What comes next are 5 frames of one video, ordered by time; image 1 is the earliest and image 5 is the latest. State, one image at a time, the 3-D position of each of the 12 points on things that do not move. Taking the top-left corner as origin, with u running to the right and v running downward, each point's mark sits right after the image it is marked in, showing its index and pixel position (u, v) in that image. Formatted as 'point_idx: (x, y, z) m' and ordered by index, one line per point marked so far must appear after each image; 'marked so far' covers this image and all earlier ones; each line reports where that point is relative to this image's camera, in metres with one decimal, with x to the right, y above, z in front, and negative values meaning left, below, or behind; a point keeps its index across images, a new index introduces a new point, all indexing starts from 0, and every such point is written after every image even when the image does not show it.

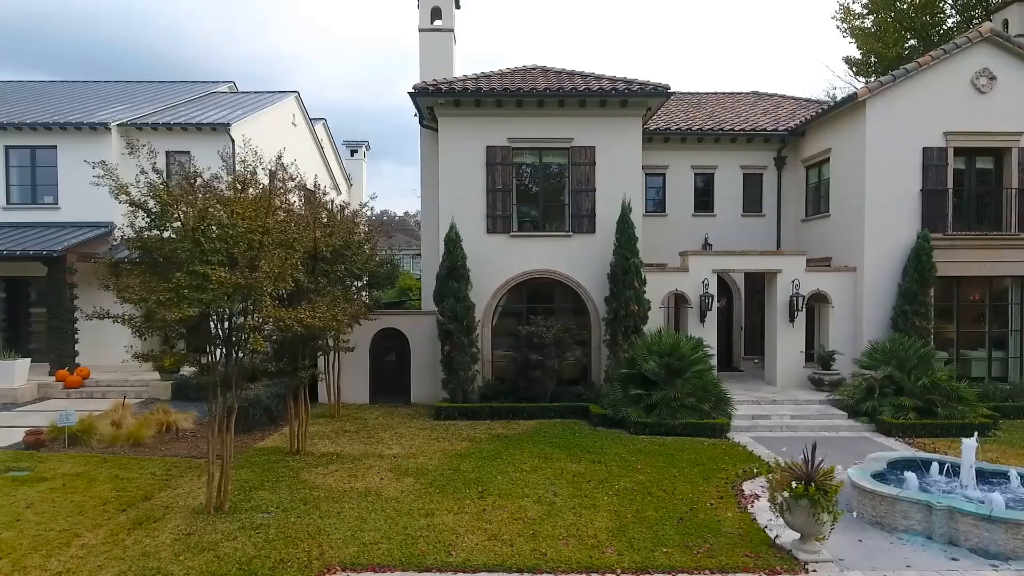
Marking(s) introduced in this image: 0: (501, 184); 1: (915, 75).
0: (-0.2, +2.3, +14.7) m
1: (+9.2, +4.8, +14.9) m
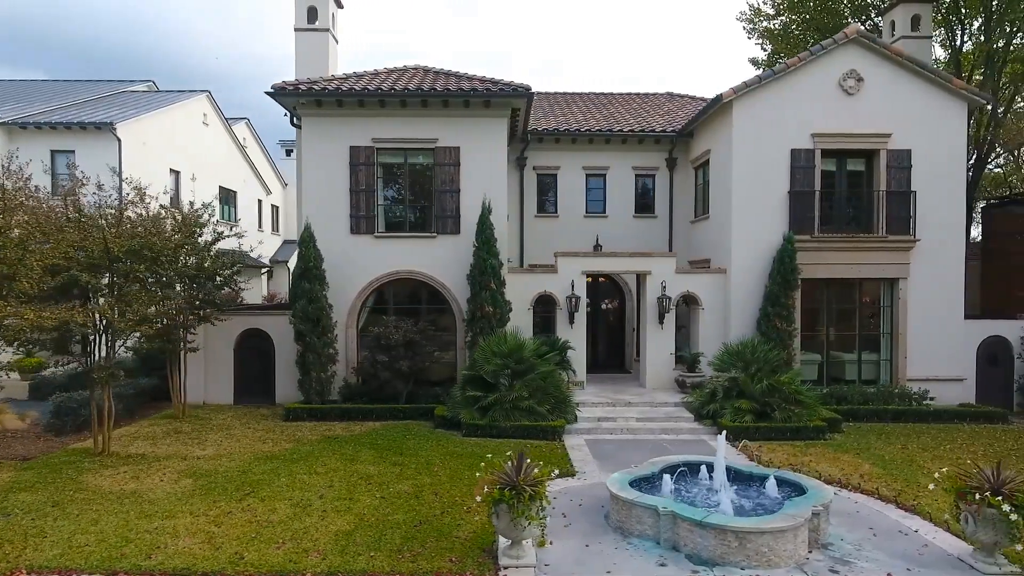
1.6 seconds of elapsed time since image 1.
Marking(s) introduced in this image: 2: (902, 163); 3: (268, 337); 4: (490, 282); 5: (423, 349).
0: (-3.3, +2.3, +14.7) m
1: (+6.1, +4.8, +14.9) m
2: (+8.9, +2.8, +14.9) m
3: (-5.6, -1.1, +15.0) m
4: (-0.5, +0.1, +14.0) m
5: (-1.9, -1.3, +13.7) m
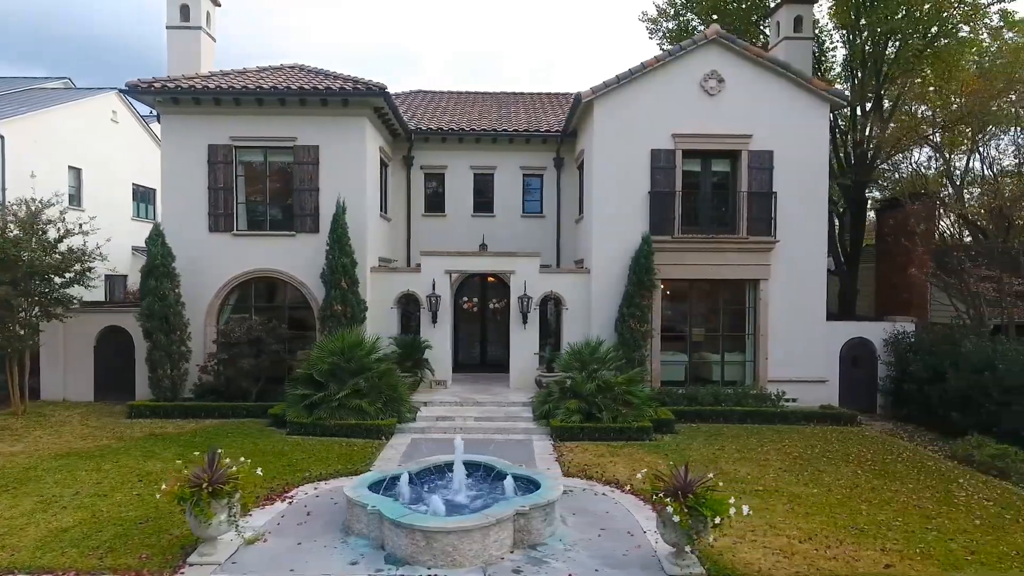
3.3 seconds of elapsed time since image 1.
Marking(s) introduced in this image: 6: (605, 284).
0: (-6.4, +2.4, +14.7) m
1: (+3.0, +4.8, +14.9) m
2: (+5.7, +2.8, +14.9) m
3: (-8.8, -1.1, +15.0) m
4: (-3.6, +0.1, +14.0) m
5: (-5.1, -1.2, +13.7) m
6: (+2.1, +0.1, +15.0) m
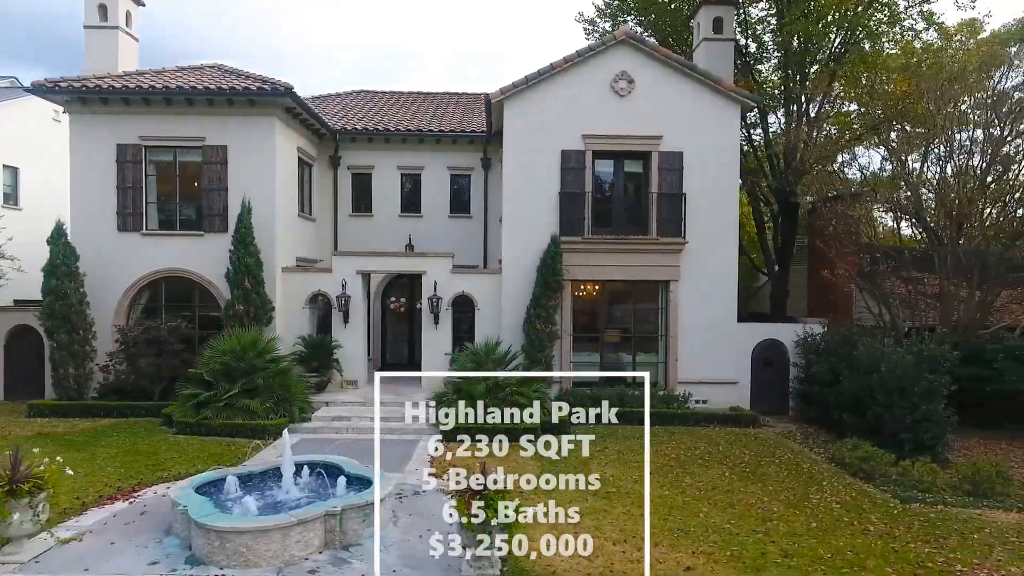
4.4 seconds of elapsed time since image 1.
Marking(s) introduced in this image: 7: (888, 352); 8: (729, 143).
0: (-8.5, +2.4, +14.7) m
1: (+0.9, +4.8, +14.9) m
2: (+3.7, +2.8, +14.9) m
3: (-10.8, -1.0, +15.0) m
4: (-5.7, +0.1, +14.0) m
5: (-7.1, -1.2, +13.7) m
6: (+0.1, +0.1, +15.0) m
7: (+6.7, -1.1, +11.7) m
8: (+4.9, +3.3, +15.0) m
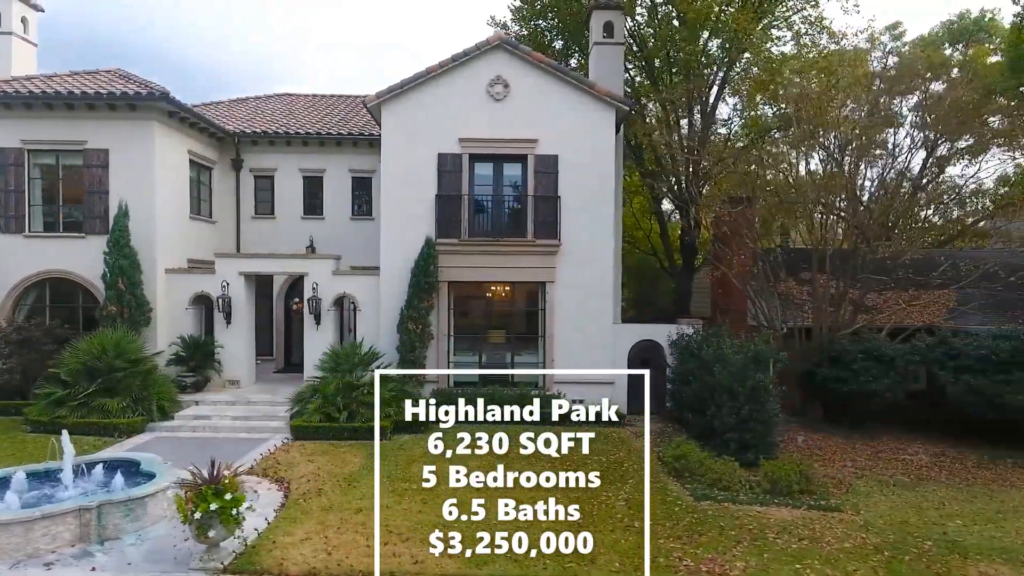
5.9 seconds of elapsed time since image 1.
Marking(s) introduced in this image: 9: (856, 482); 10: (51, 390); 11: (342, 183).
0: (-11.3, +2.3, +15.0) m
1: (-1.9, +4.7, +15.1) m
2: (+0.8, +2.8, +15.1) m
3: (-13.6, -1.1, +15.3) m
4: (-8.5, +0.1, +14.2) m
5: (-10.0, -1.3, +14.0) m
6: (-2.7, 0.0, +15.3) m
7: (+3.8, -1.2, +11.9) m
8: (+2.1, +3.3, +15.2) m
9: (+5.6, -3.1, +10.7) m
10: (-8.8, -2.0, +12.7) m
11: (-4.8, +3.0, +18.7) m
